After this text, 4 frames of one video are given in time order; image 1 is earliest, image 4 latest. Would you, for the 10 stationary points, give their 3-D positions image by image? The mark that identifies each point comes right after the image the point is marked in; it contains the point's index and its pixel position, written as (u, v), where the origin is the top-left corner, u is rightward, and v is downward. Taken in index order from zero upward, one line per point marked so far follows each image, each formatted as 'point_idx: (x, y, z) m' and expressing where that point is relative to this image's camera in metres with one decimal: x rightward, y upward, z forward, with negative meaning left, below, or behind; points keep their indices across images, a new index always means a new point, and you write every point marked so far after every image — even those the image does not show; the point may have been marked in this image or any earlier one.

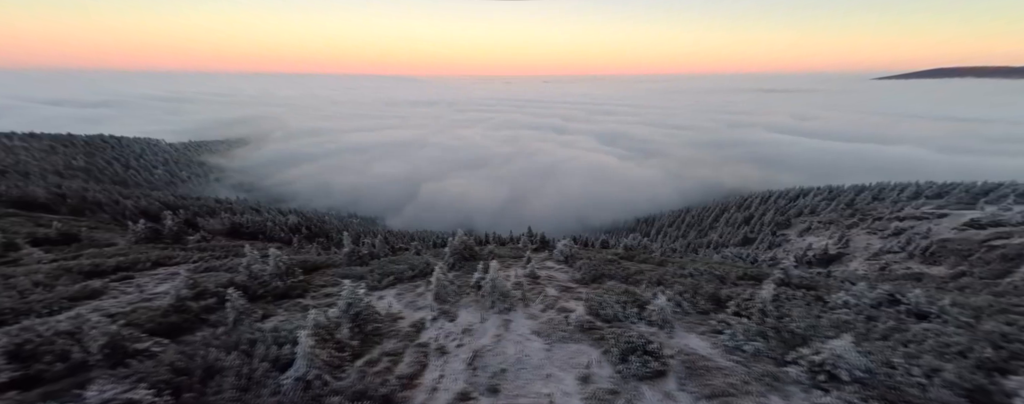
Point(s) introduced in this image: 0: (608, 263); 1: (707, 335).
0: (+5.4, -3.3, +18.4) m
1: (+5.5, -3.7, +9.3) m
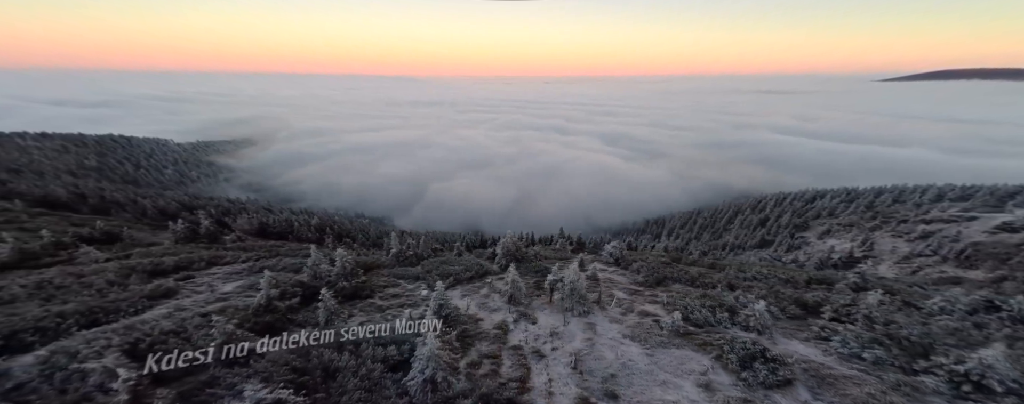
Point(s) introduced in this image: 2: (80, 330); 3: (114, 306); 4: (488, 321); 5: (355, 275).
0: (+8.3, -3.4, +18.2) m
1: (+8.2, -3.8, +9.1) m
2: (-13.2, -3.9, +10.2) m
3: (-13.7, -3.6, +11.5) m
4: (-0.8, -4.1, +11.3) m
5: (-7.3, -3.4, +15.6) m
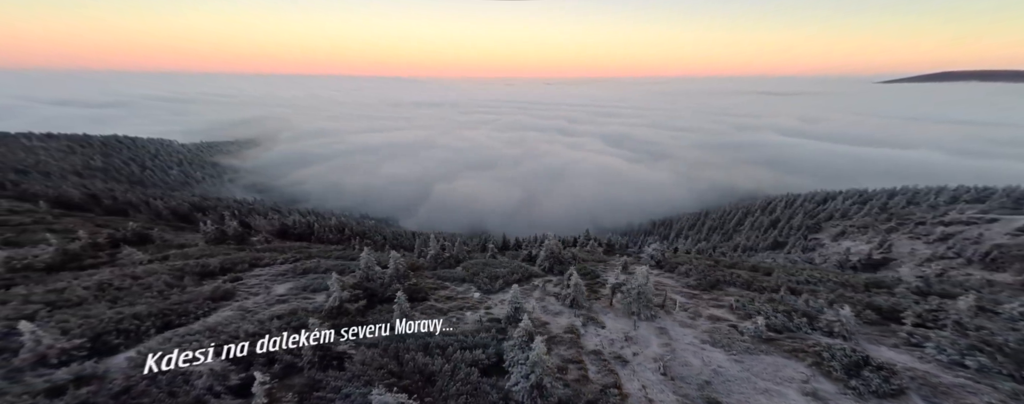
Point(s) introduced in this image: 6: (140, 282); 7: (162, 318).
0: (+10.7, -3.6, +18.0) m
1: (+10.5, -3.9, +8.9) m
2: (-10.9, -4.0, +10.3) m
3: (-11.4, -3.7, +11.6) m
4: (+1.5, -4.2, +11.3) m
5: (-5.0, -3.5, +15.6) m
6: (-16.4, -3.5, +14.7) m
7: (-11.5, -3.8, +10.9) m
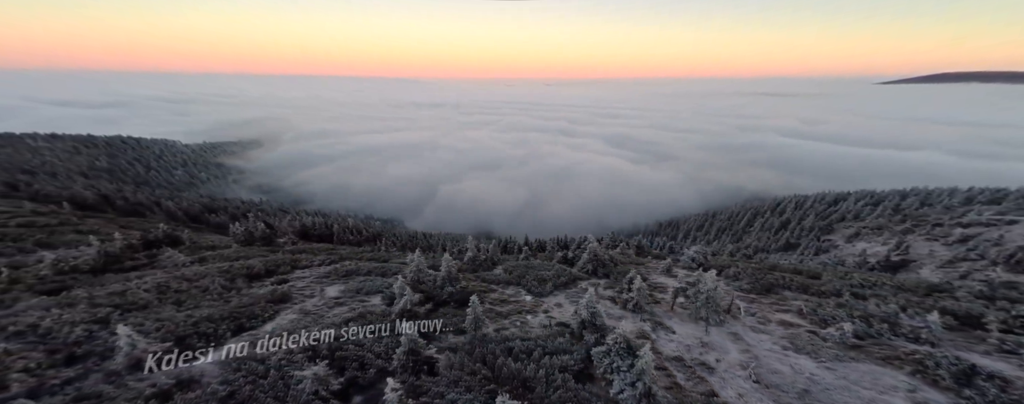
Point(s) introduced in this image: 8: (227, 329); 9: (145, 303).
0: (+13.0, -3.7, +17.8) m
1: (+12.8, -4.0, +8.8) m
2: (-8.6, -4.1, +10.3) m
3: (-9.1, -3.8, +11.6) m
4: (+3.8, -4.3, +11.2) m
5: (-2.6, -3.7, +15.6) m
6: (-14.1, -3.6, +14.8) m
7: (-9.2, -3.9, +11.0) m
8: (-9.0, -4.0, +10.5) m
9: (-13.7, -3.8, +12.4) m
